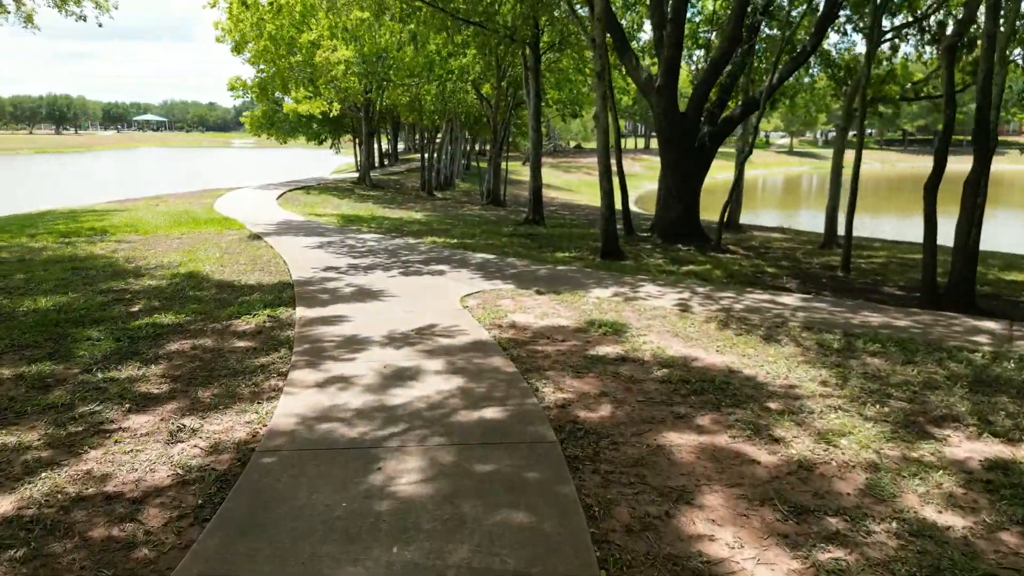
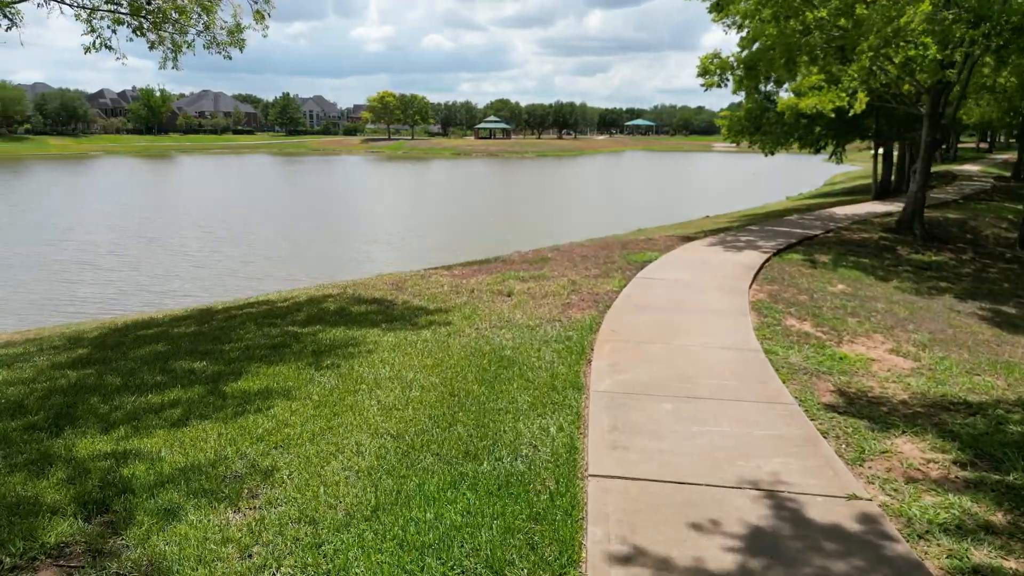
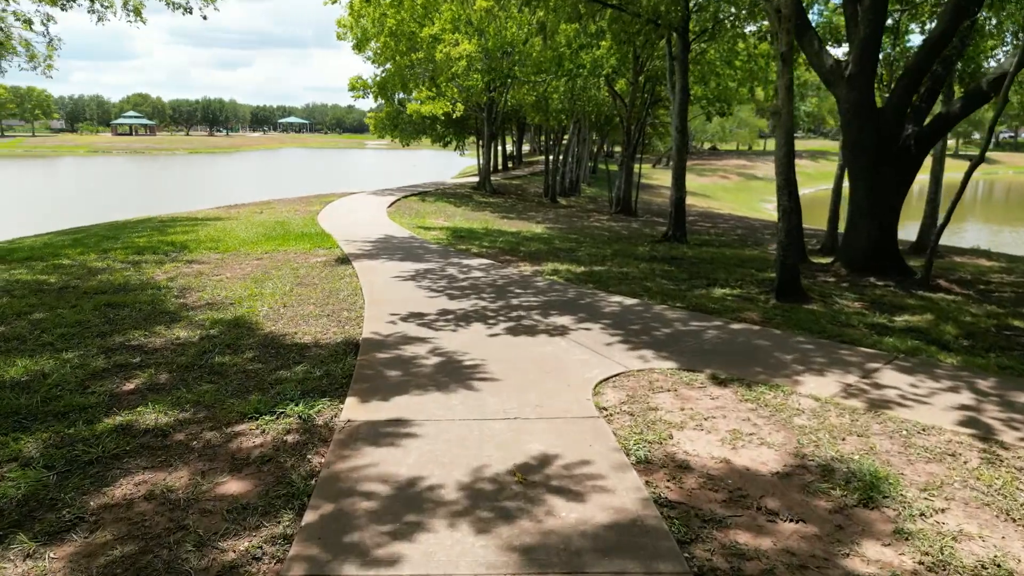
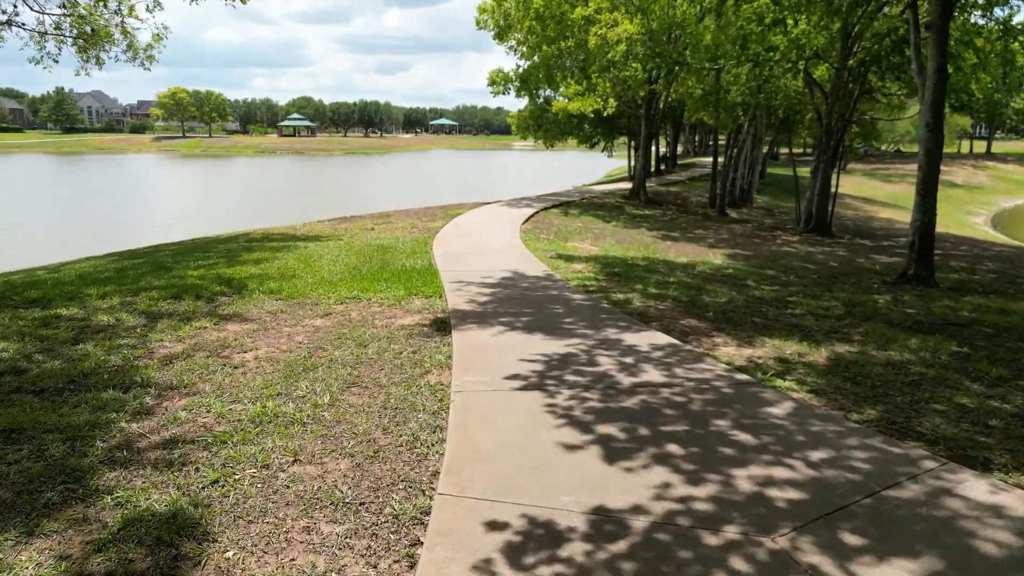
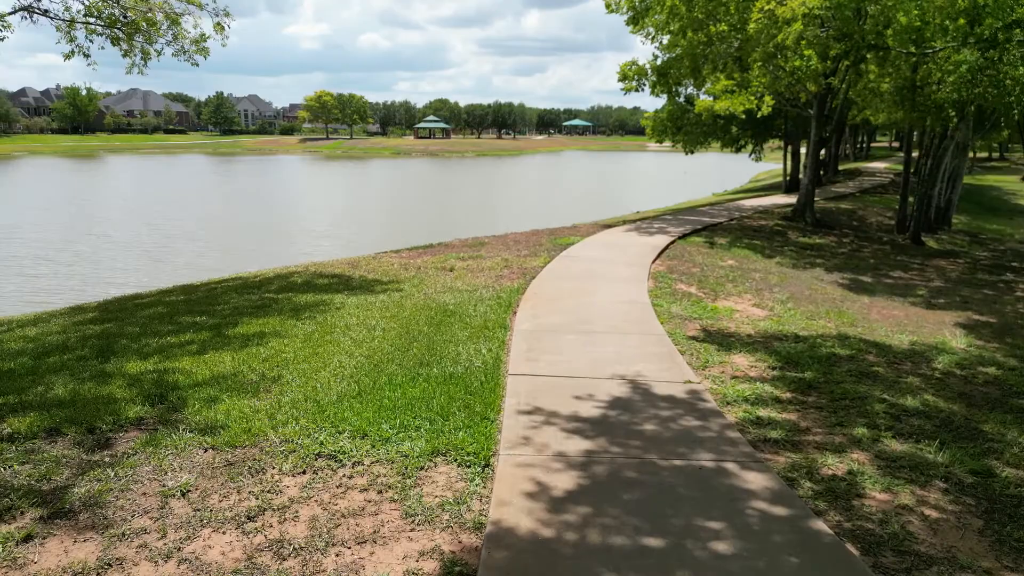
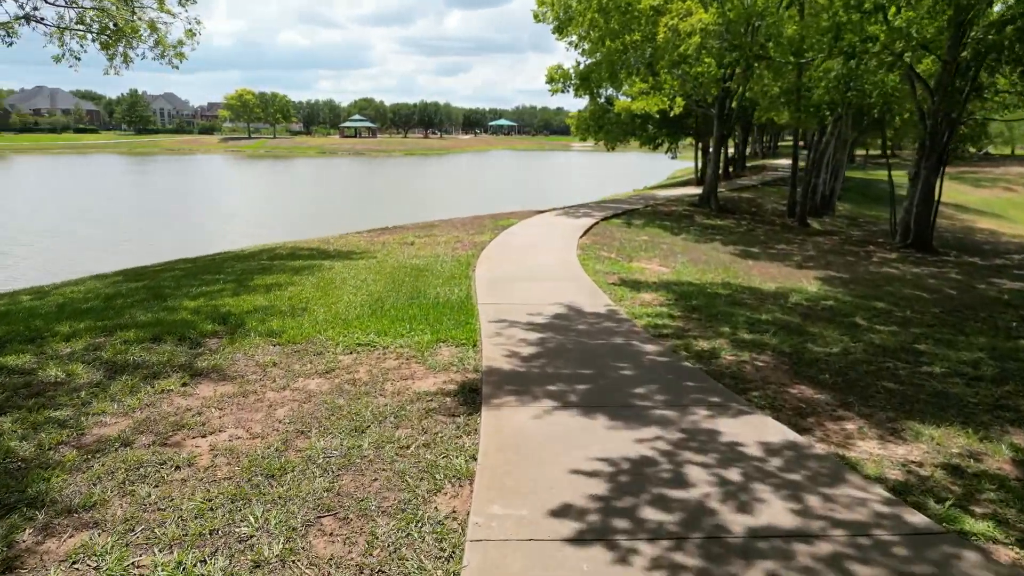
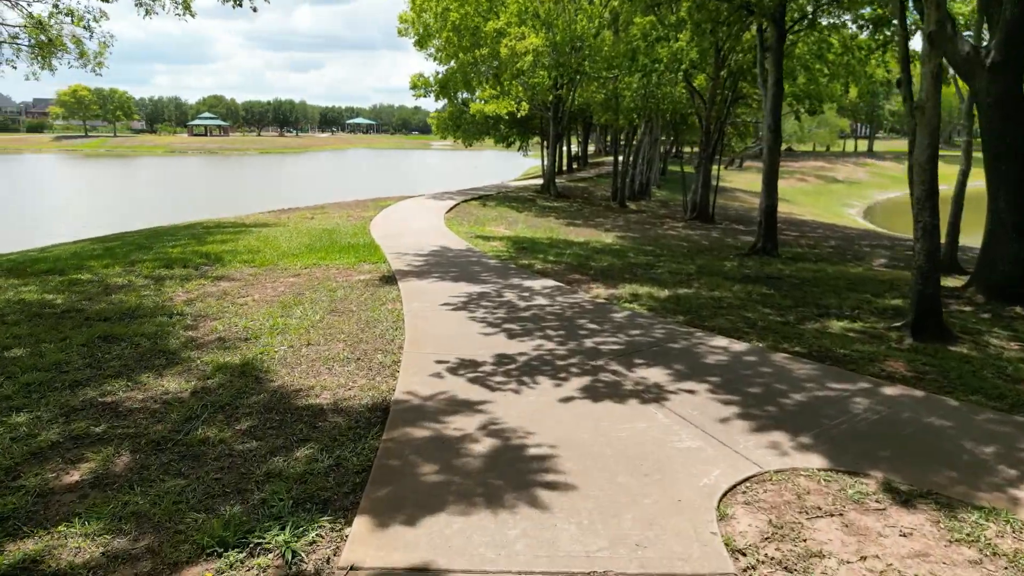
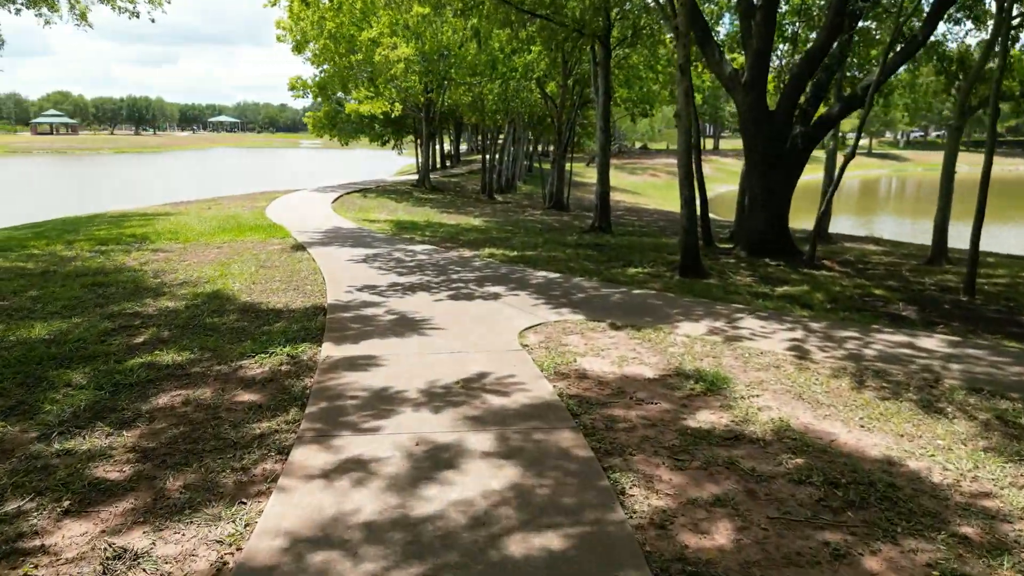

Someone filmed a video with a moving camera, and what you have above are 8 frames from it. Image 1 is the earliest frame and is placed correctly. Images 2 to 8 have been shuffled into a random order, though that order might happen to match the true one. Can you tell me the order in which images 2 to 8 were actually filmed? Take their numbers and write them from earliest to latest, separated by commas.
8, 3, 7, 4, 6, 5, 2
